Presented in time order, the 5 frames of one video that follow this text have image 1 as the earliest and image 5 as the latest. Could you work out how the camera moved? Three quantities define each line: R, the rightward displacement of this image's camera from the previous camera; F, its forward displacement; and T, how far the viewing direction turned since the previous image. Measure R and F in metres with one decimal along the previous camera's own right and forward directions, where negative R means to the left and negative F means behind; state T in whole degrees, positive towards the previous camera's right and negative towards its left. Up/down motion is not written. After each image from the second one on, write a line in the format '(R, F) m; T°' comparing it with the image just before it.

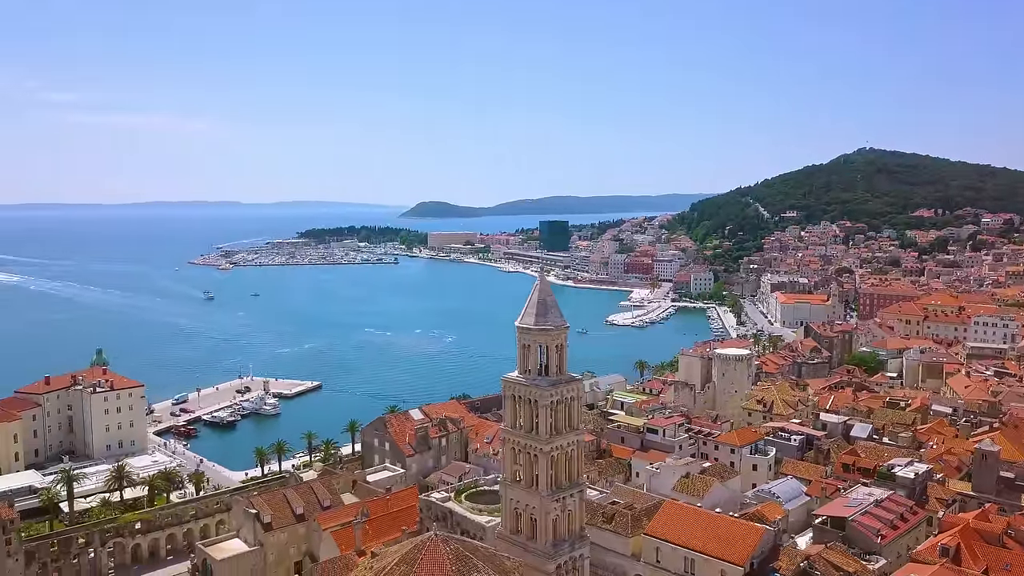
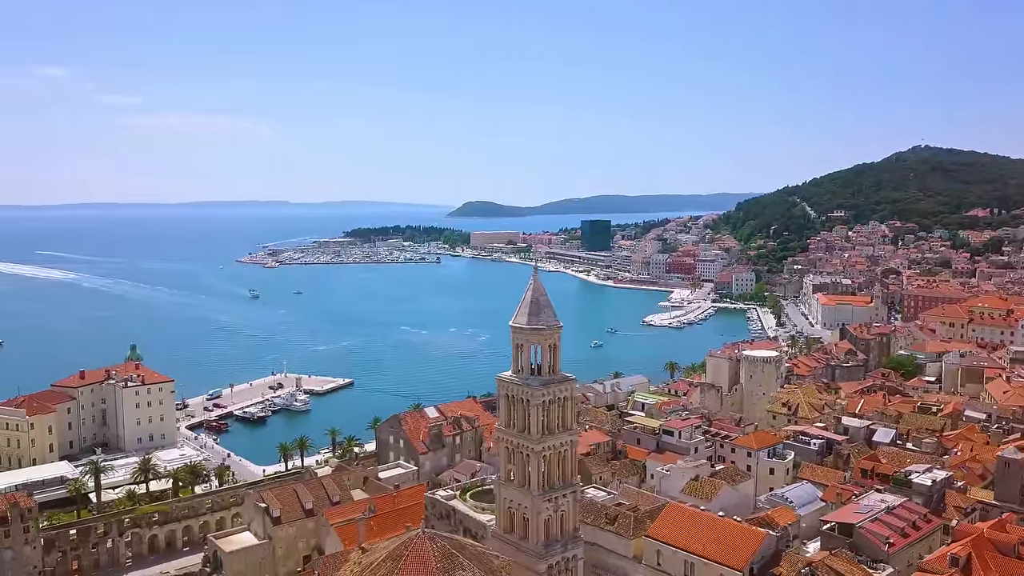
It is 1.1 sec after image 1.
(+1.2, 0.0) m; -3°
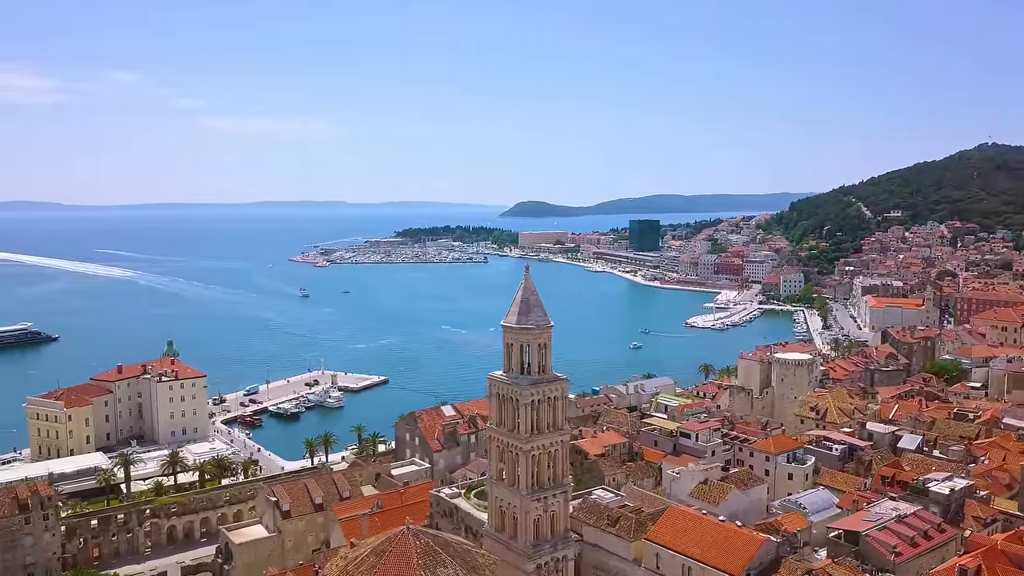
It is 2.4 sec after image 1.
(+1.5, 0.0) m; -4°
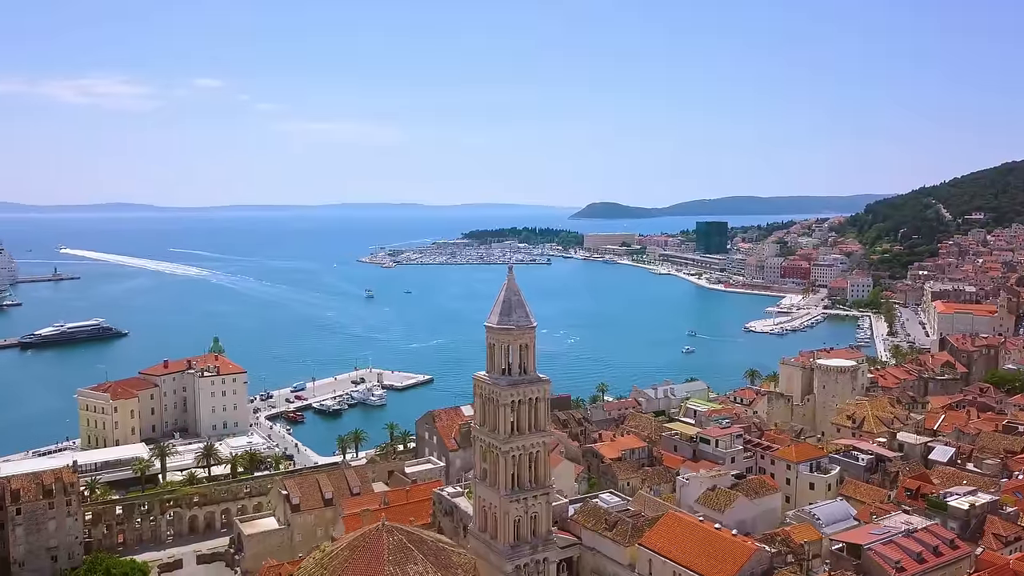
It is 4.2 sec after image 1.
(+2.1, +0.1) m; -5°
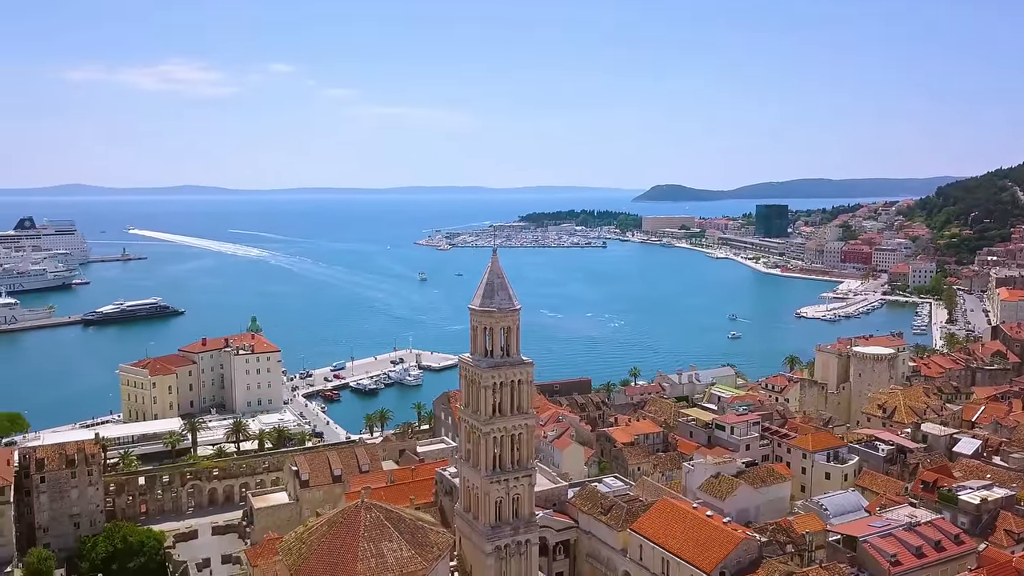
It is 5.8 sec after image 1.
(+1.8, +0.1) m; -4°
